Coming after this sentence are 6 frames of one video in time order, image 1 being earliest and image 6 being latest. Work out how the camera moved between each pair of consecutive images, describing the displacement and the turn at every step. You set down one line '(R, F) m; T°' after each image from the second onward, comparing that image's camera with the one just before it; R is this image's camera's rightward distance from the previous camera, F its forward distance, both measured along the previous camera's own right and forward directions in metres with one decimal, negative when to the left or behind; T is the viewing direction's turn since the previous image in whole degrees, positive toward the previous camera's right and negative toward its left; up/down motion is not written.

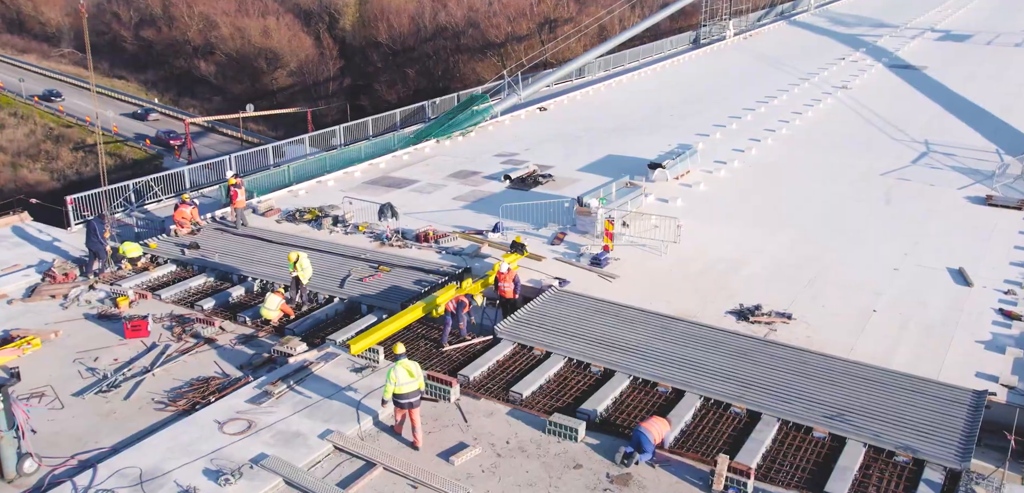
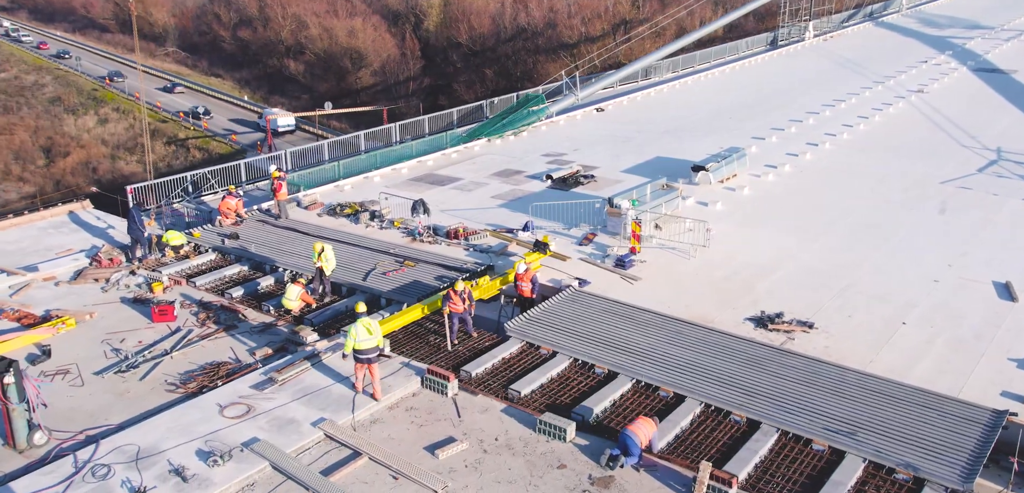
(+1.1, +0.1) m; -6°
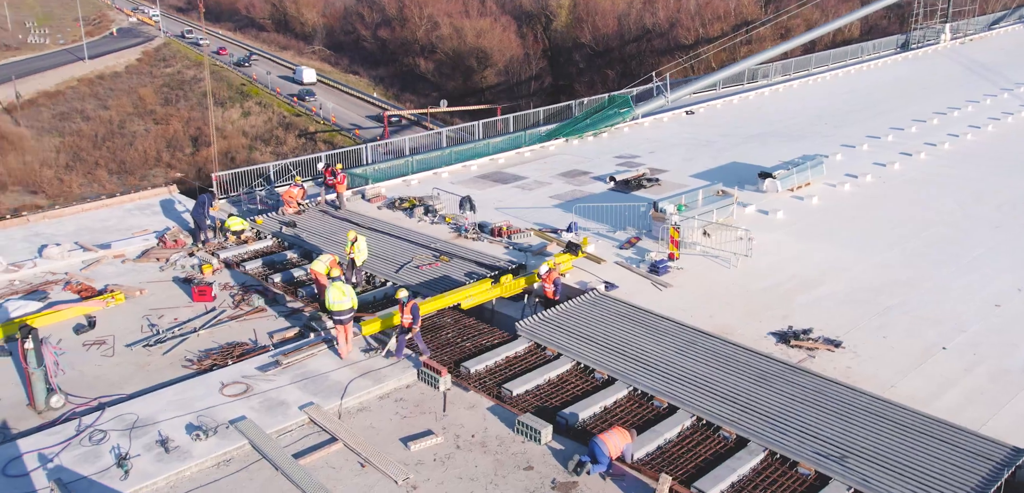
(+1.8, +0.2) m; -9°
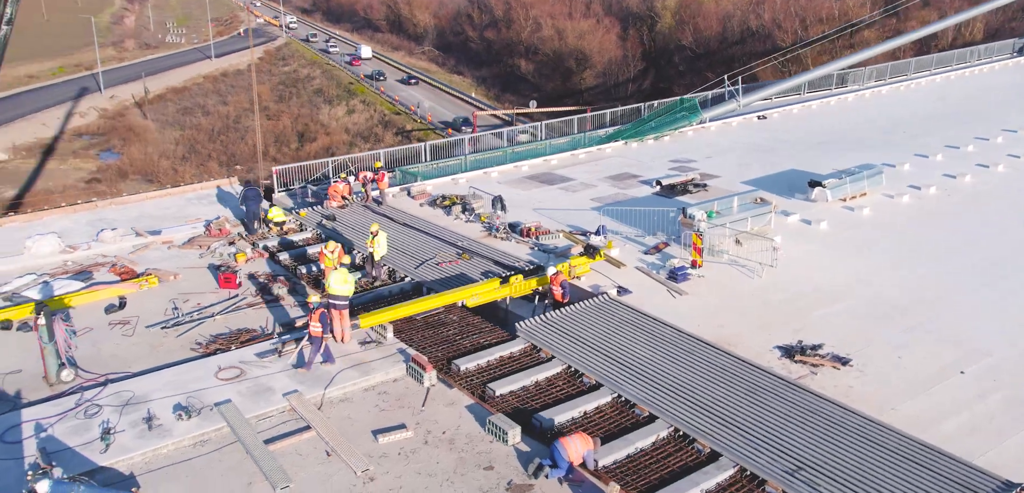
(+1.6, +0.1) m; -7°
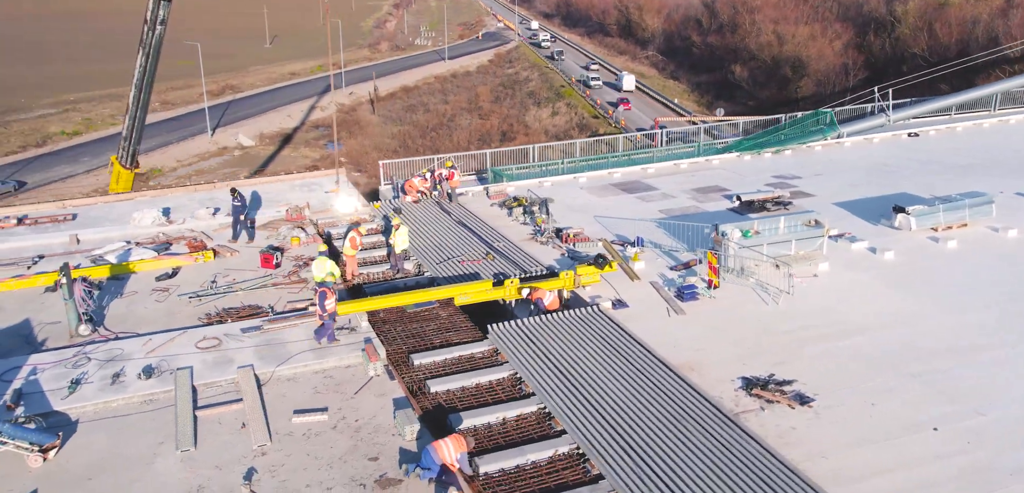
(+3.8, +0.5) m; -15°
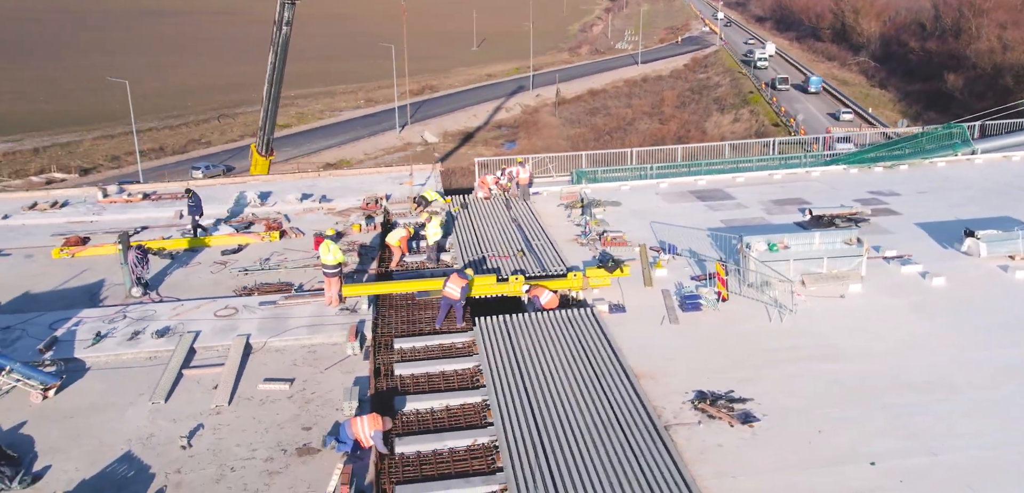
(+3.2, +0.1) m; -13°
